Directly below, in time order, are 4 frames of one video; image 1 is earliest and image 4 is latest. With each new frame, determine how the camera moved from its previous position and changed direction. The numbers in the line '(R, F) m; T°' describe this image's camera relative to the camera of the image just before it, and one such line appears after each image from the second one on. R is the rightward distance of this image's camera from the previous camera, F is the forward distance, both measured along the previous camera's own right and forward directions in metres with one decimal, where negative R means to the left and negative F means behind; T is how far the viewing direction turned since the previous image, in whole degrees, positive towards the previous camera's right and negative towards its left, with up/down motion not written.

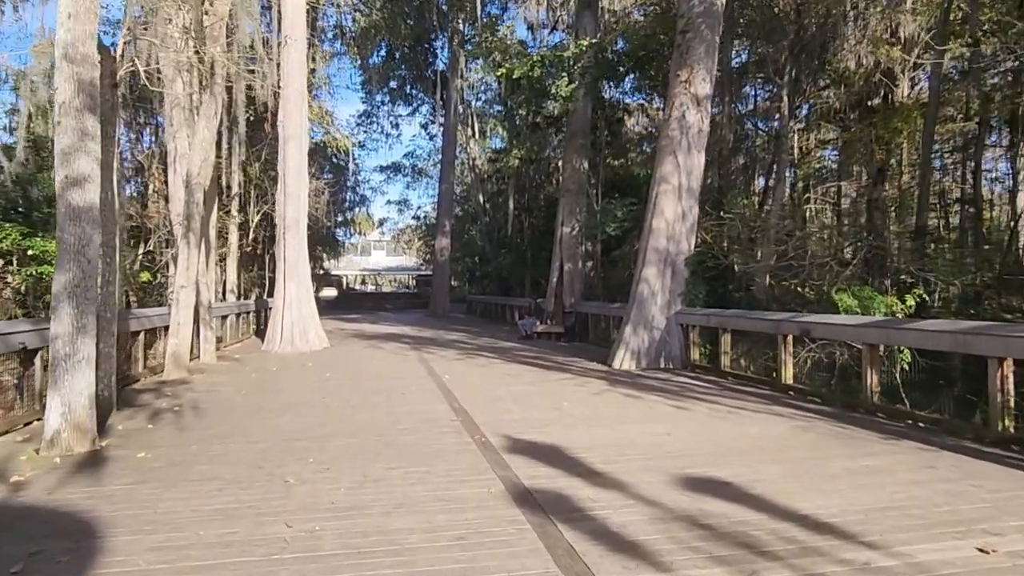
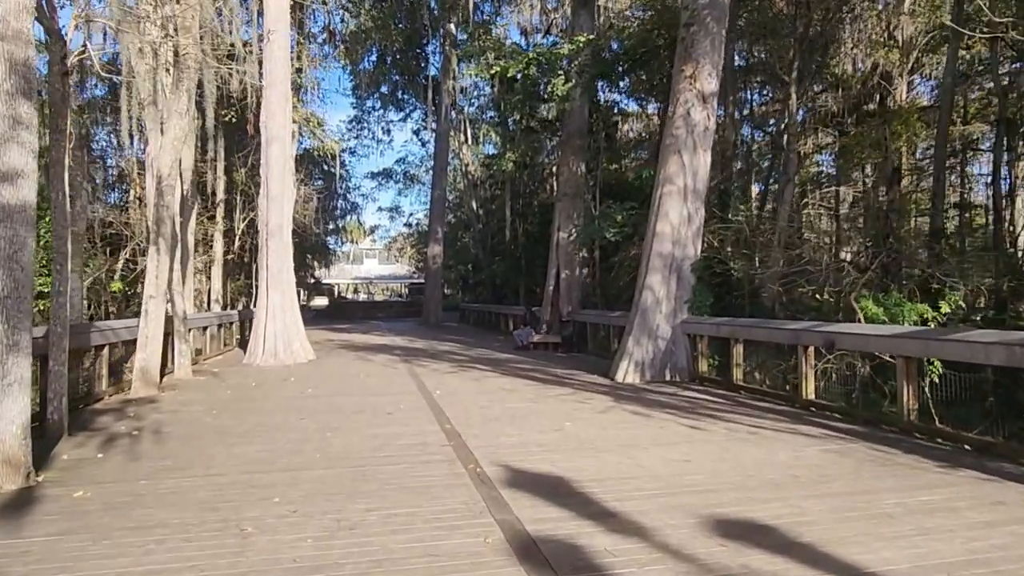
(0.0, +0.8) m; +1°
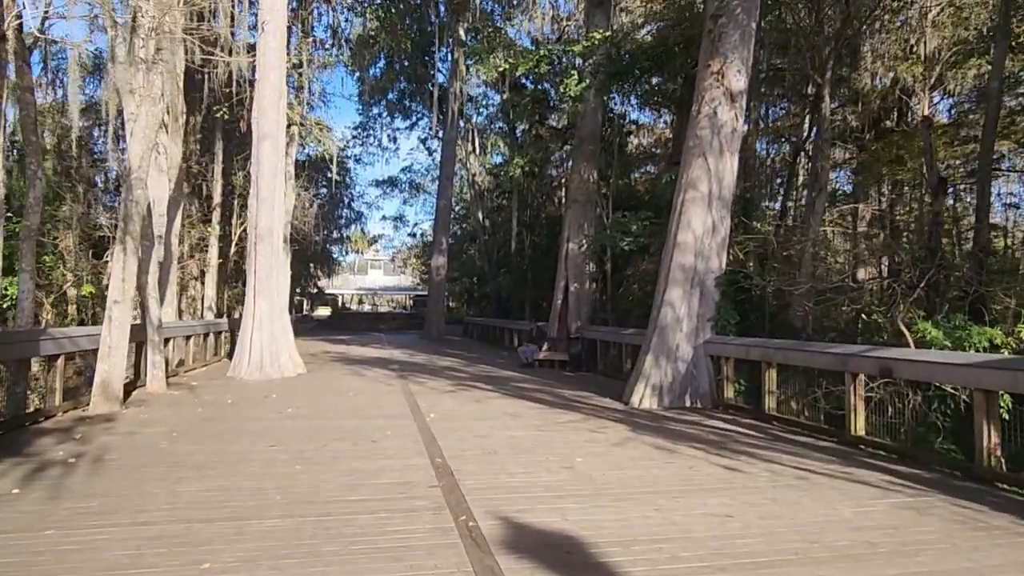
(0.0, +1.1) m; 0°
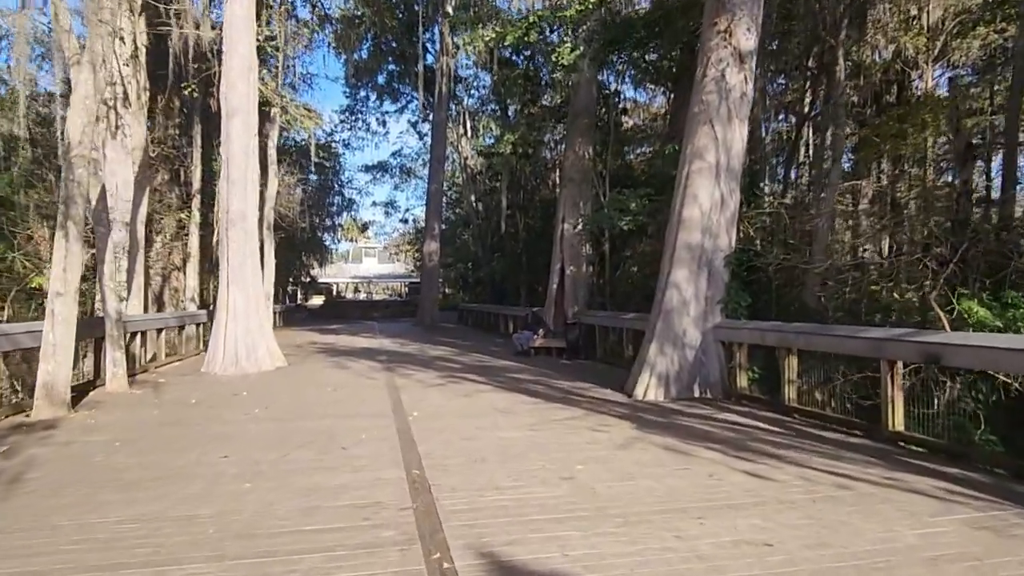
(+0.1, +1.0) m; 0°
